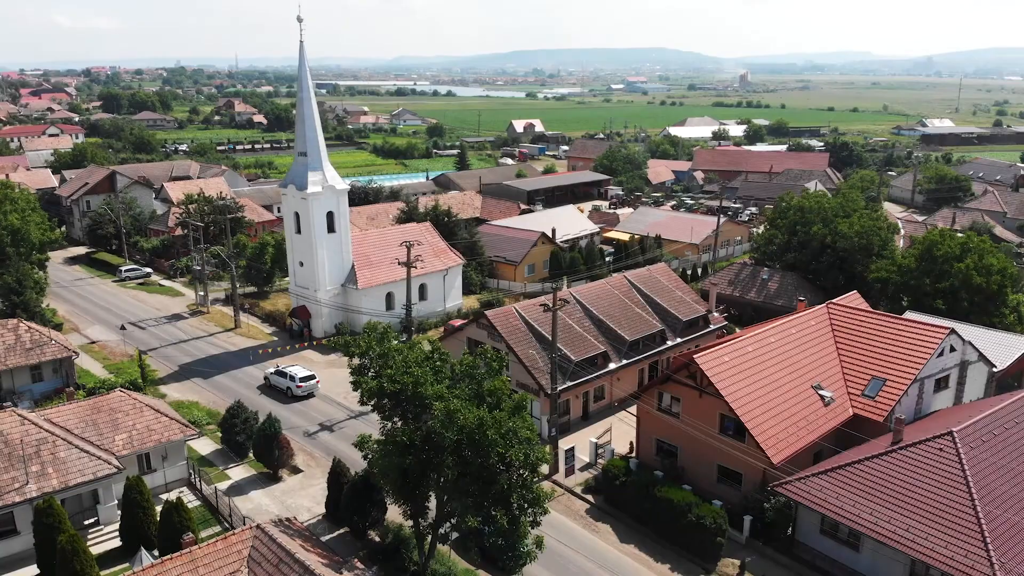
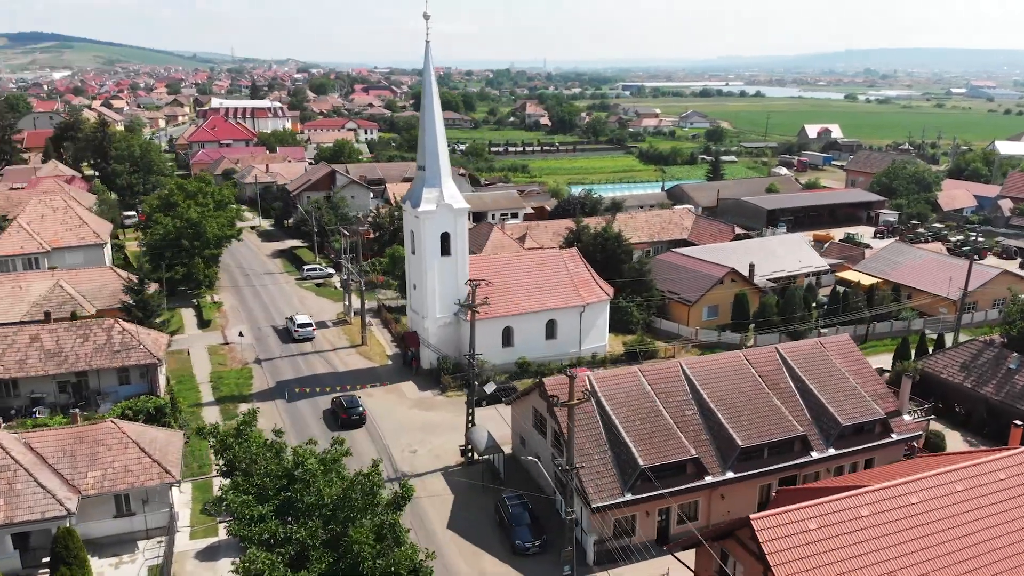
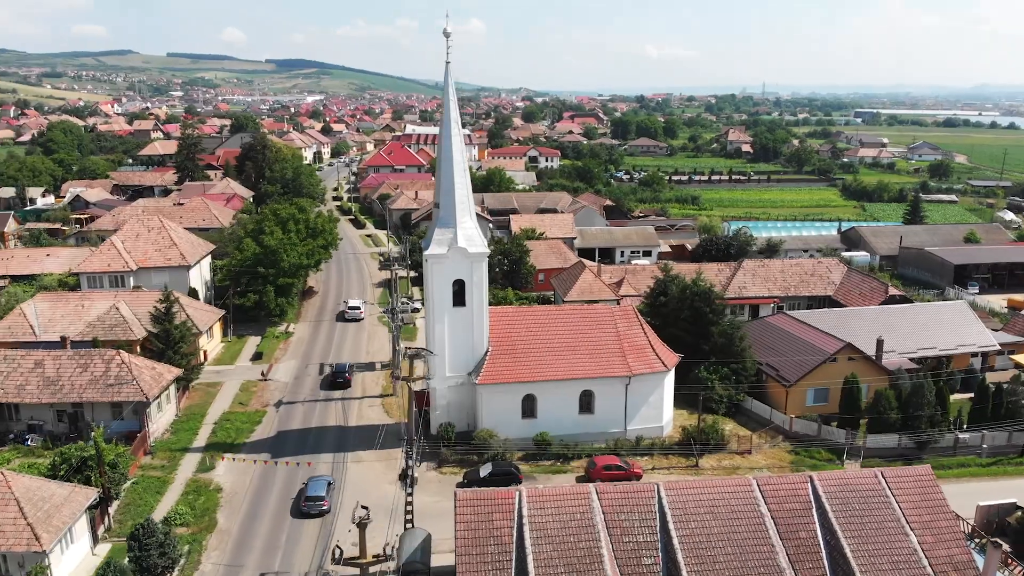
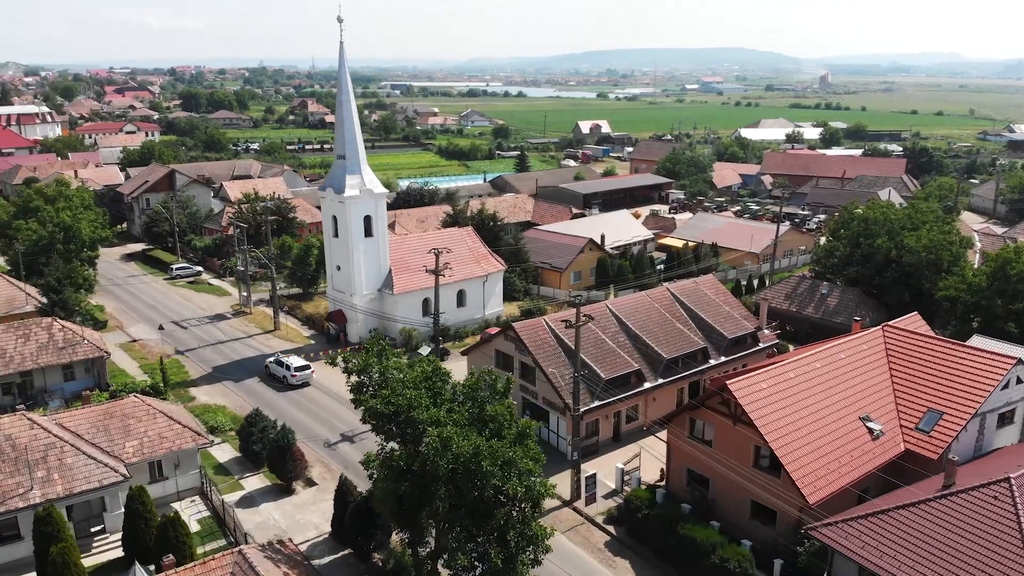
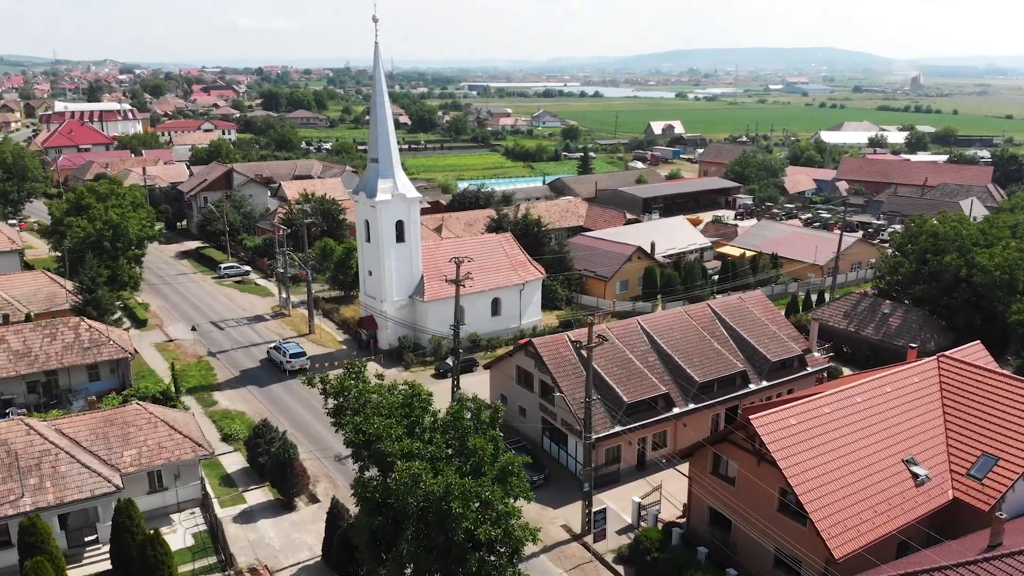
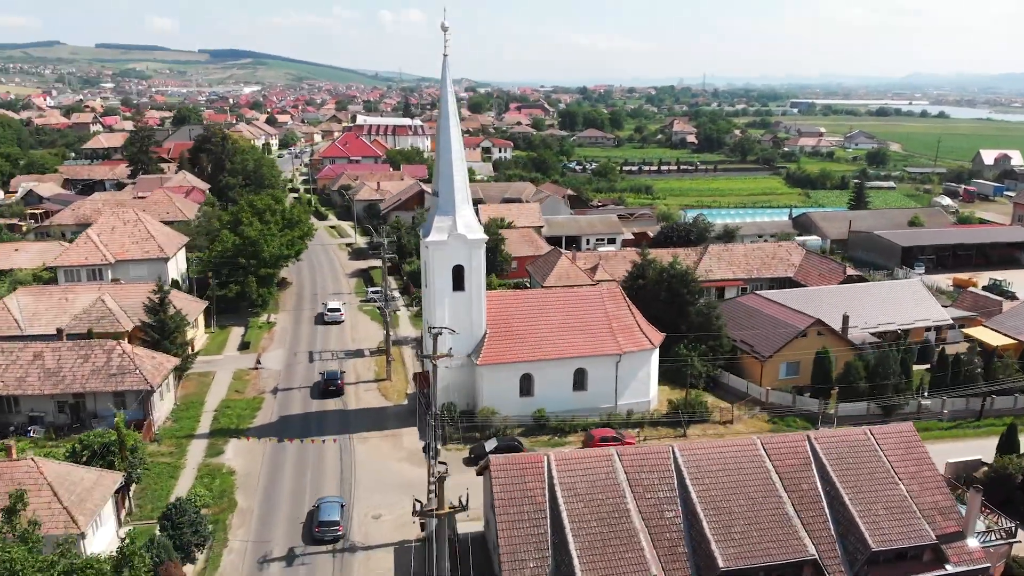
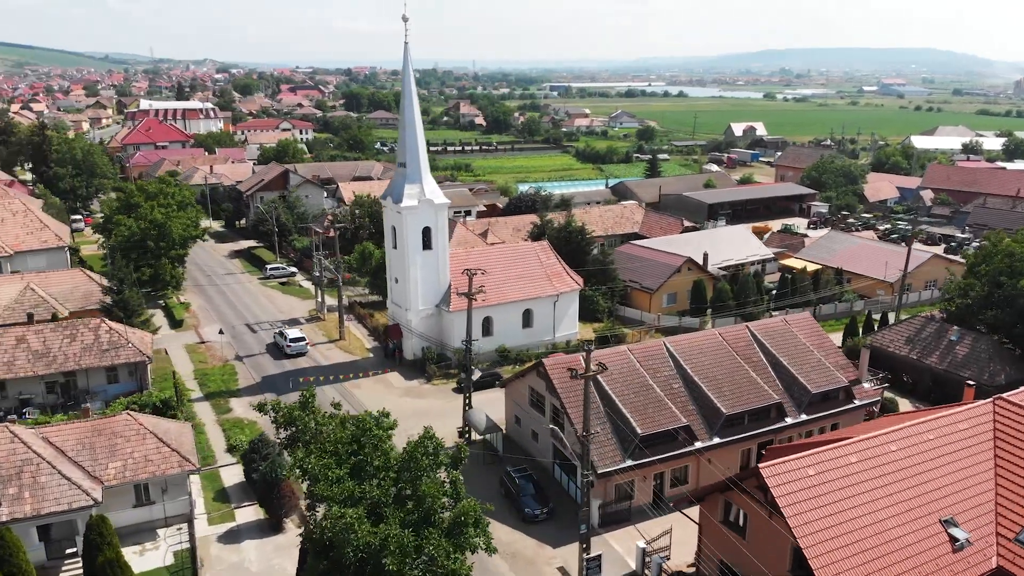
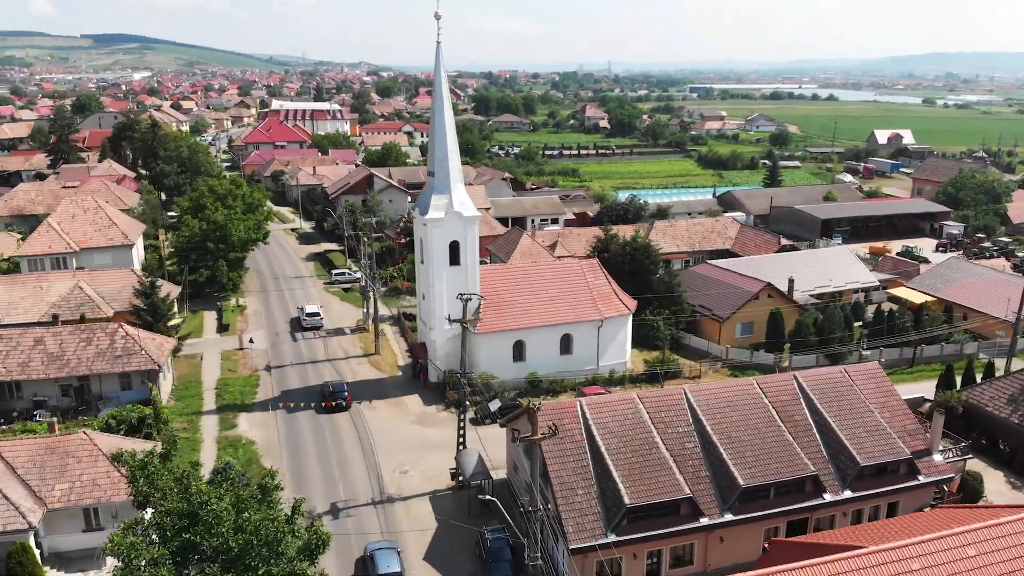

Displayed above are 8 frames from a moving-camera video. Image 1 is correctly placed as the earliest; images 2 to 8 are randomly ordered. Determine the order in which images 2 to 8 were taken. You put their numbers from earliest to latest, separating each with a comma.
4, 5, 7, 2, 8, 6, 3
